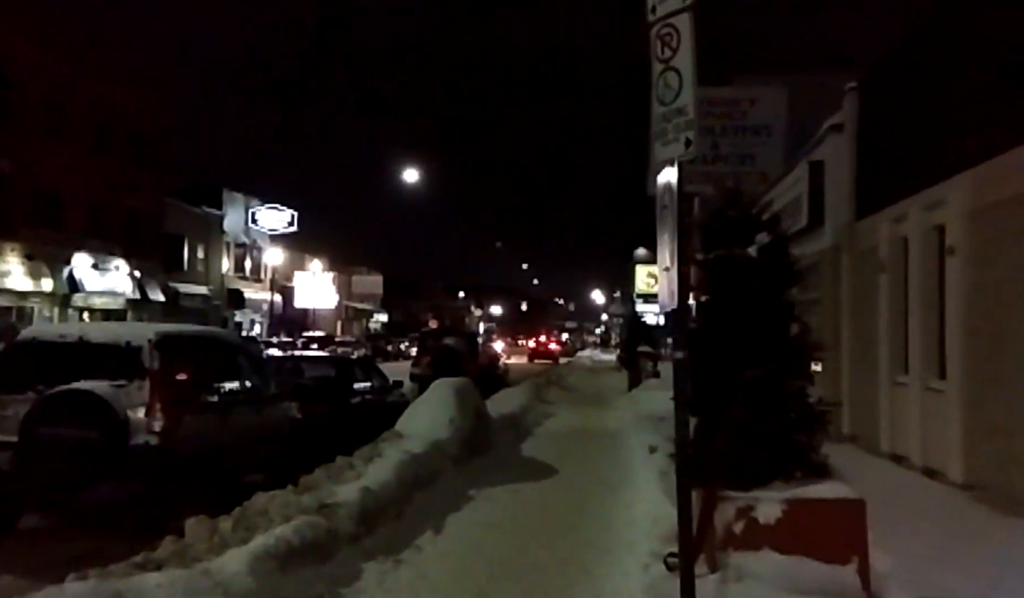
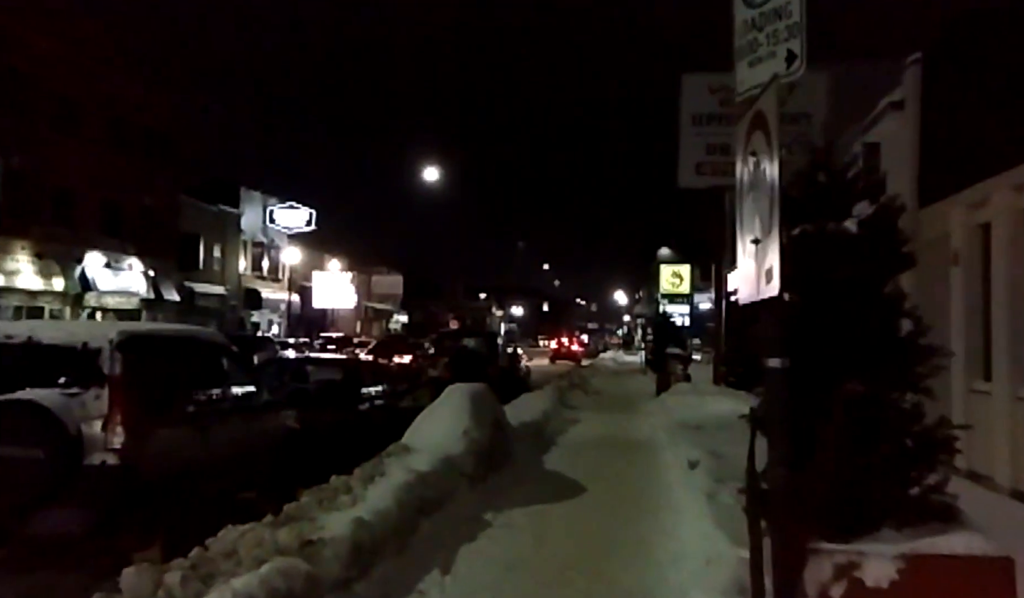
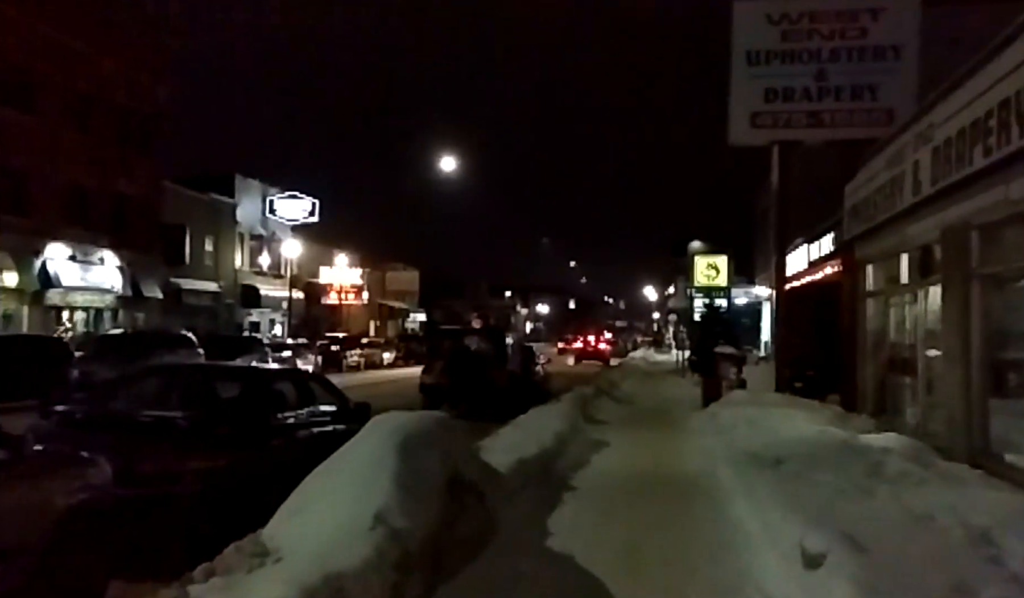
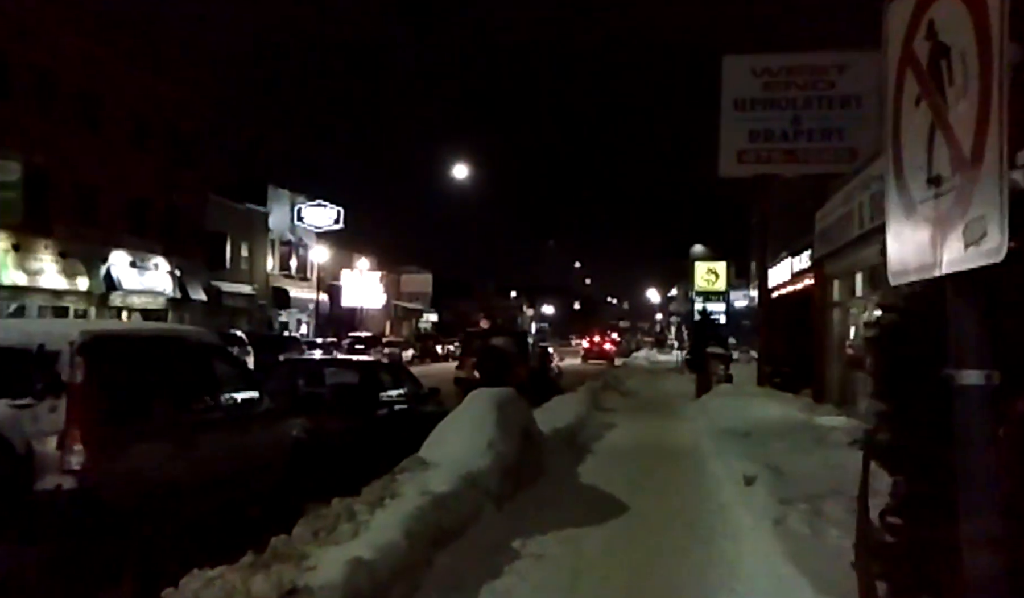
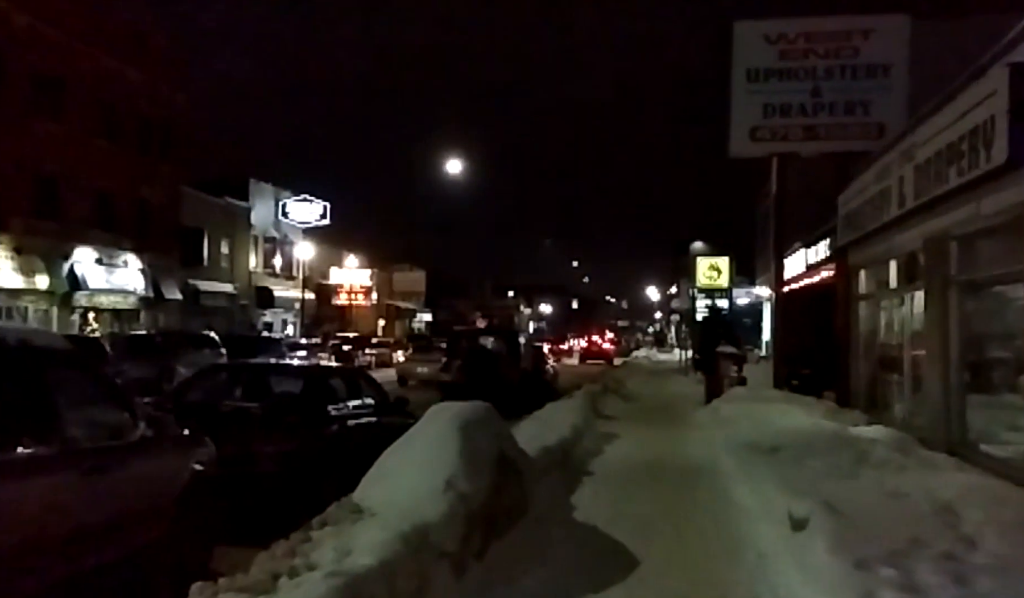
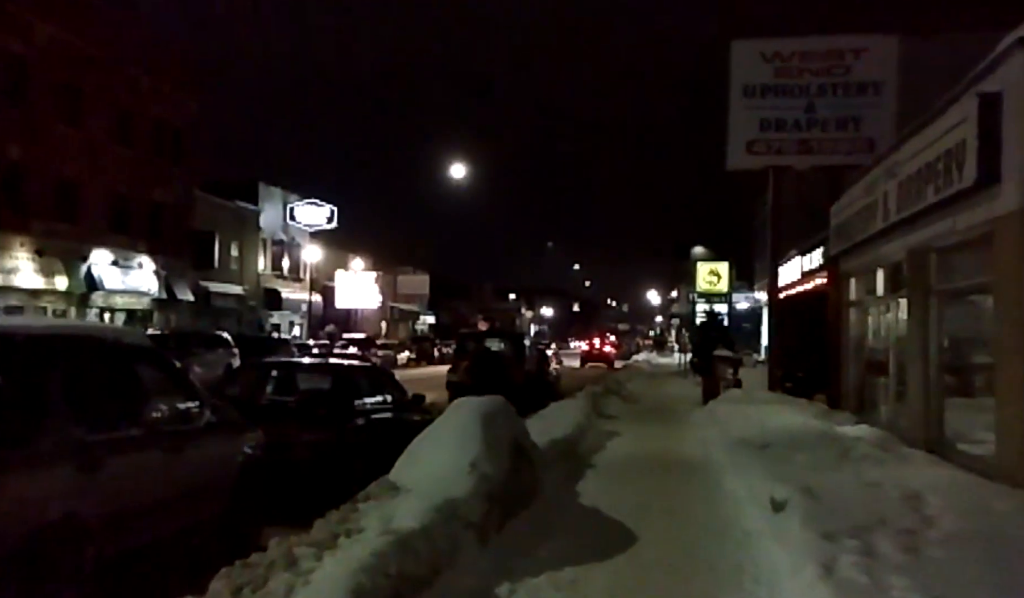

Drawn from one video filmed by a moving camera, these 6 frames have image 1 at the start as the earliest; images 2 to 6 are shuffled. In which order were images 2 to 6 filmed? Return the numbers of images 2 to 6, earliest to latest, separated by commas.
2, 4, 6, 5, 3
